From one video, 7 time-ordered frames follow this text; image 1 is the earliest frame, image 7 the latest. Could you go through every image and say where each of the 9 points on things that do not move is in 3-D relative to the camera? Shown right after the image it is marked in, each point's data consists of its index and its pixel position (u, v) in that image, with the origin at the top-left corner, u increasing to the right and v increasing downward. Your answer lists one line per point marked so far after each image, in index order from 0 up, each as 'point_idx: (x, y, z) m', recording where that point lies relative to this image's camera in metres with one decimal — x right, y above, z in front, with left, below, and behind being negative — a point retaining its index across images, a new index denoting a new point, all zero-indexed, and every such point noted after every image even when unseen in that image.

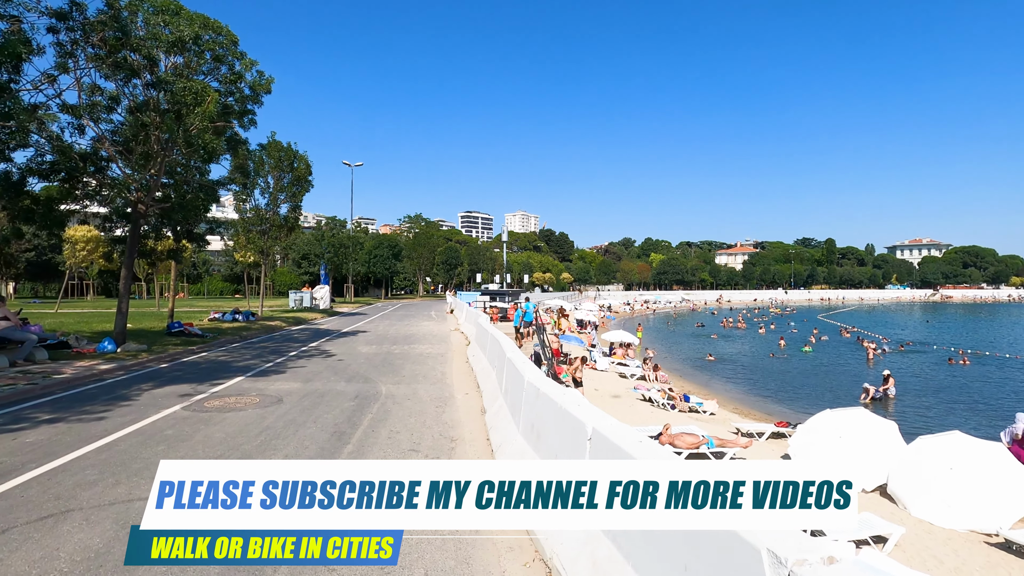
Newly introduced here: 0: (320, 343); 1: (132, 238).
0: (-5.8, -1.6, +17.4) m
1: (-10.3, +1.4, +15.6) m
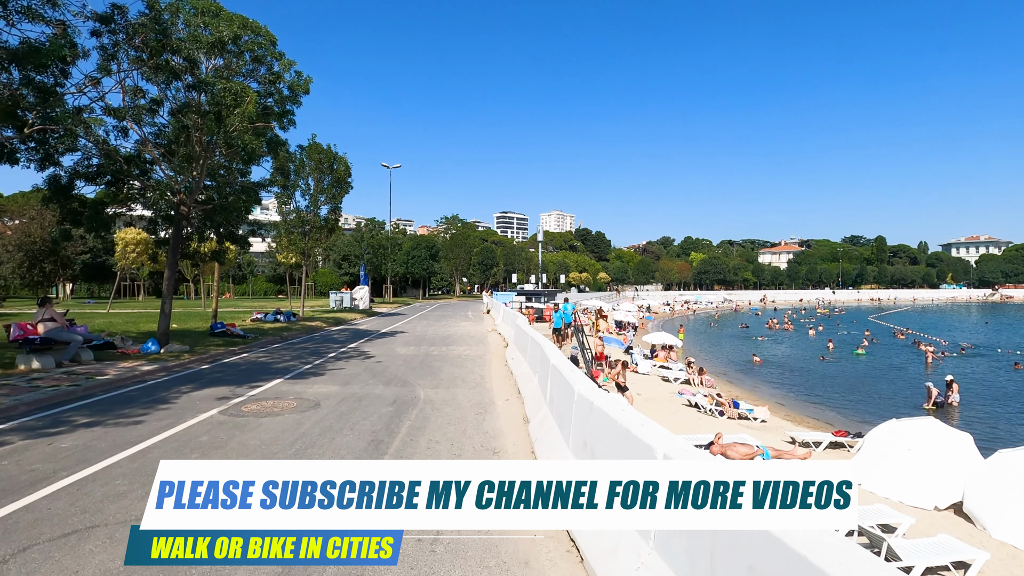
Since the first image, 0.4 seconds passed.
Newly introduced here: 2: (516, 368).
0: (-4.6, -1.7, +17.2) m
1: (-9.2, +1.3, +15.8) m
2: (+0.1, -1.7, +12.2) m
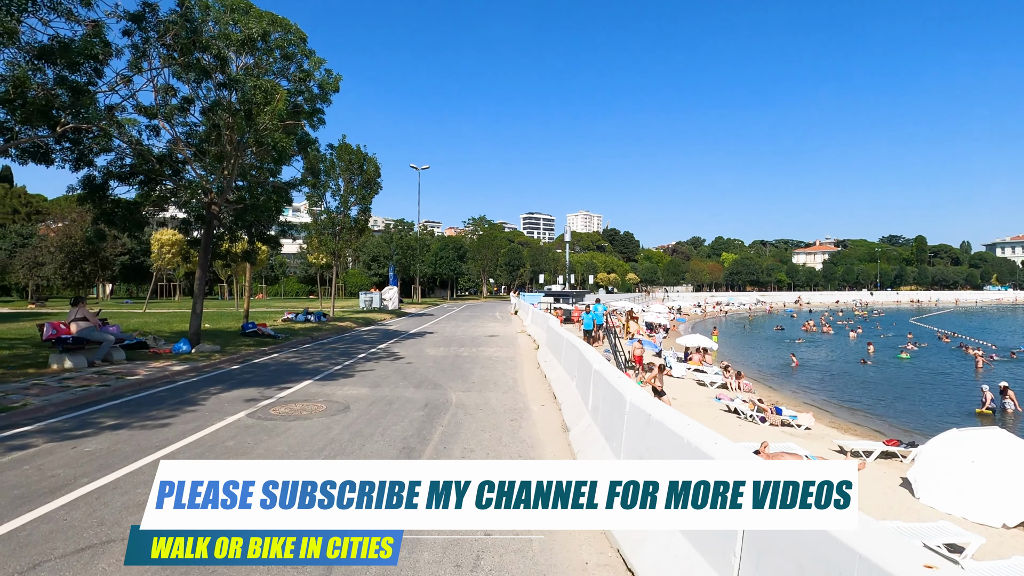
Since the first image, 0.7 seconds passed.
0: (-3.6, -1.7, +17.0) m
1: (-8.4, +1.3, +15.7) m
2: (+0.7, -1.7, +11.8) m
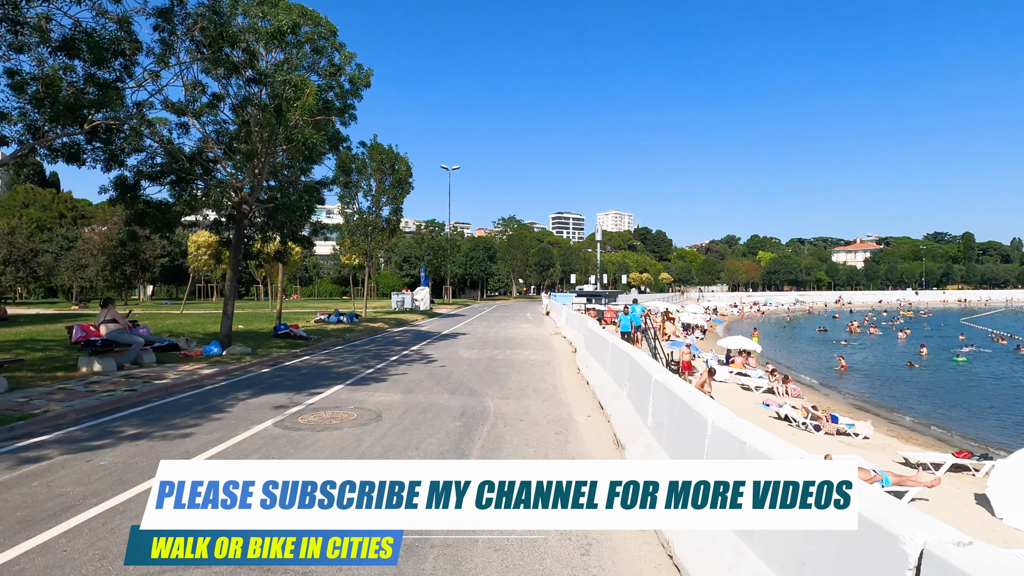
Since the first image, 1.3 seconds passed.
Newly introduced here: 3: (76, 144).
0: (-2.6, -1.7, +16.4) m
1: (-7.4, +1.3, +15.5) m
2: (+1.5, -1.7, +11.0) m
3: (-9.8, +3.2, +12.9) m
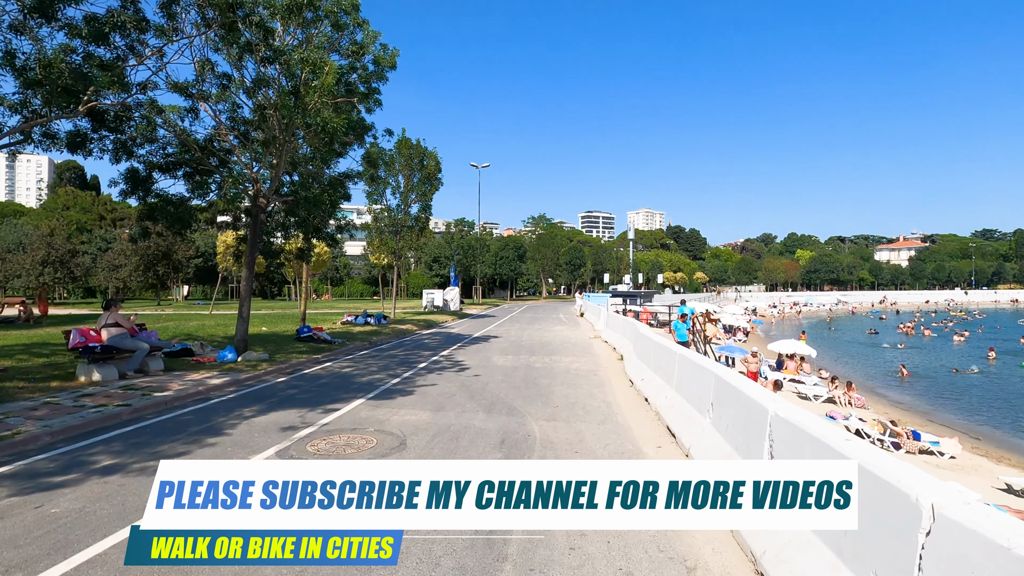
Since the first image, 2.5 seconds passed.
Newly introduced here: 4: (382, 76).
0: (-1.6, -1.7, +15.1) m
1: (-6.4, +1.3, +14.3) m
2: (+2.3, -1.7, +9.5) m
3: (-8.9, +3.2, +11.9) m
4: (-3.2, +5.2, +14.1) m
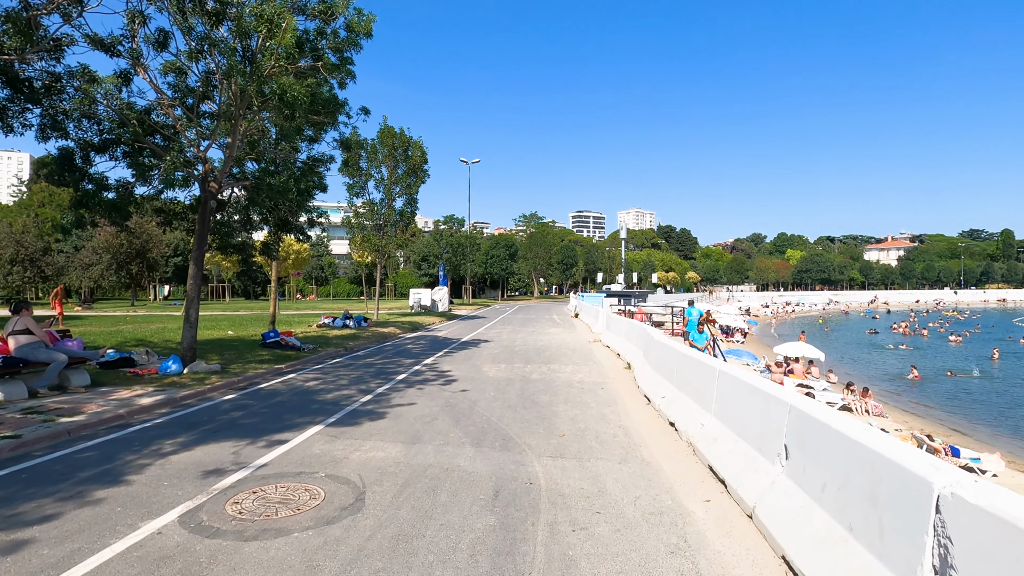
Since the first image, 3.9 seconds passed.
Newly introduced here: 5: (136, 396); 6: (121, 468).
0: (-1.7, -1.7, +13.3) m
1: (-6.6, +1.3, +12.5) m
2: (+2.2, -1.7, +7.7) m
3: (-9.0, +3.2, +10.0) m
4: (-3.3, +5.2, +12.3) m
5: (-5.9, -1.7, +9.0) m
6: (-4.0, -1.8, +5.9) m
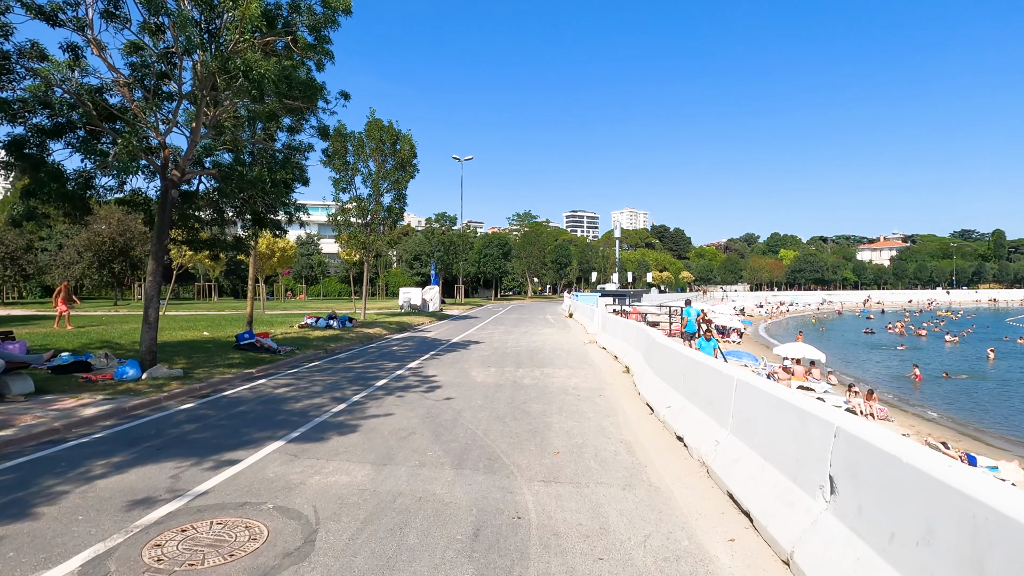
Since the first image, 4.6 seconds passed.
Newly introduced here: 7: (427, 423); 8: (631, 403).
0: (-1.9, -1.6, +12.4) m
1: (-6.8, +1.4, +11.5) m
2: (+2.0, -1.6, +6.9) m
3: (-9.2, +3.3, +9.0) m
4: (-3.5, +5.3, +11.4) m
5: (-6.1, -1.6, +8.1) m
6: (-4.1, -1.8, +5.0) m
7: (-1.1, -1.7, +7.3) m
8: (+1.8, -1.8, +8.6) m
